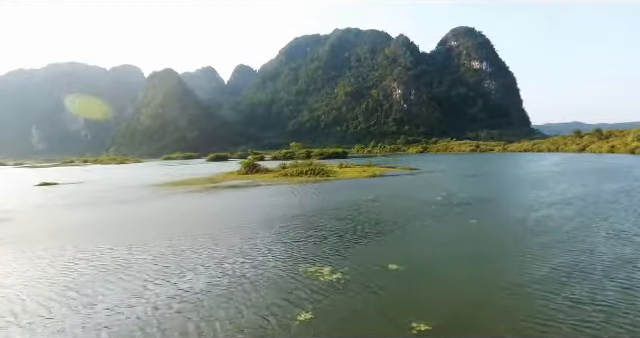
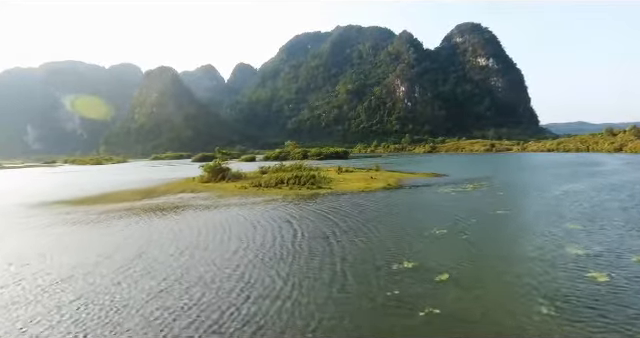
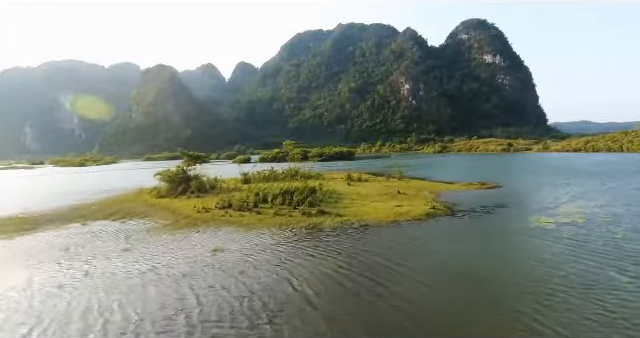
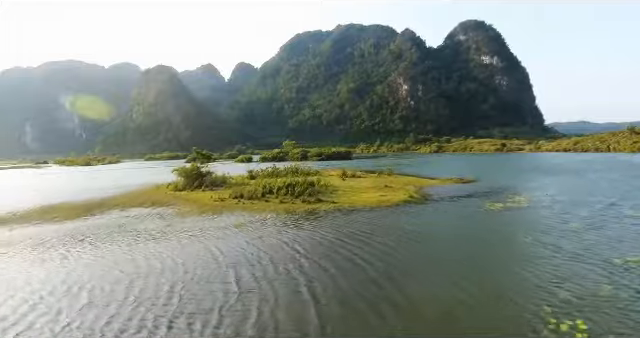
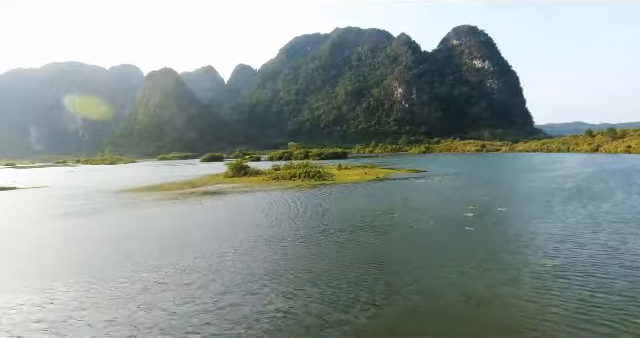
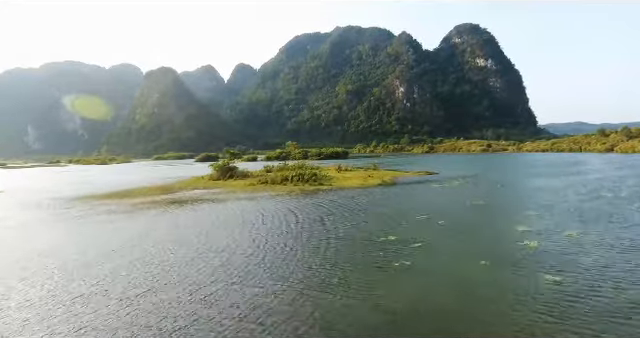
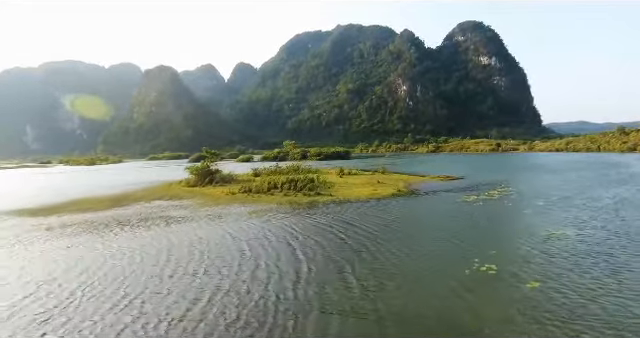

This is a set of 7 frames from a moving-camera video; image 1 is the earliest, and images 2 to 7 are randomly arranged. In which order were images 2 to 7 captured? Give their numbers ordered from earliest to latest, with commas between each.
5, 6, 2, 7, 4, 3
